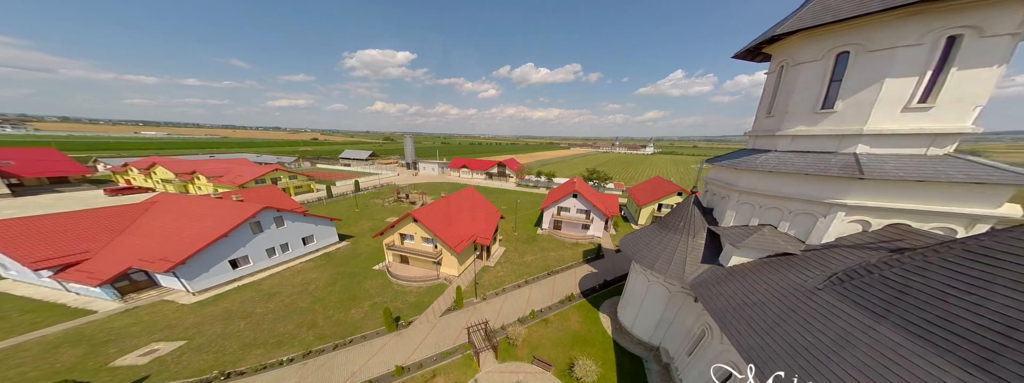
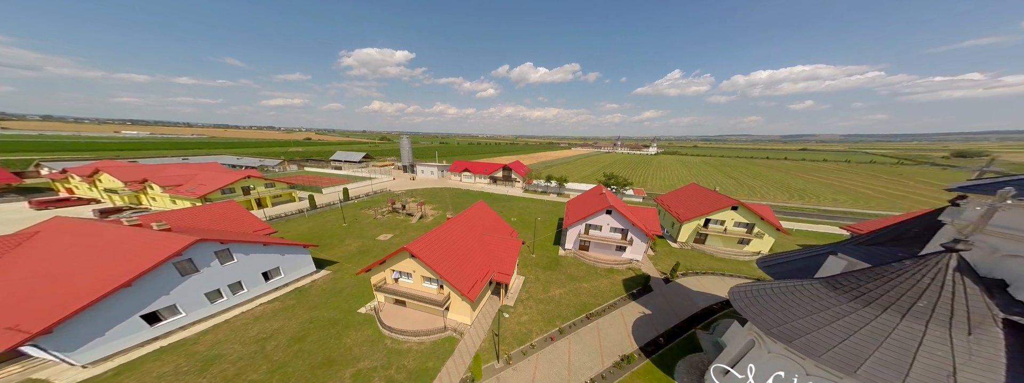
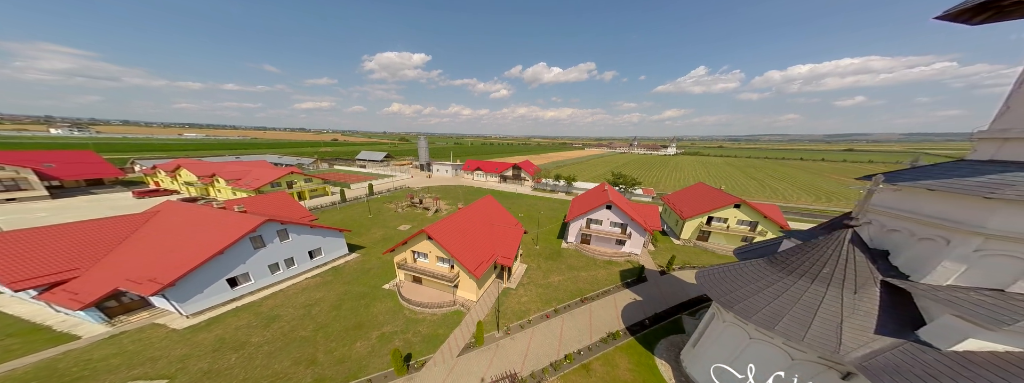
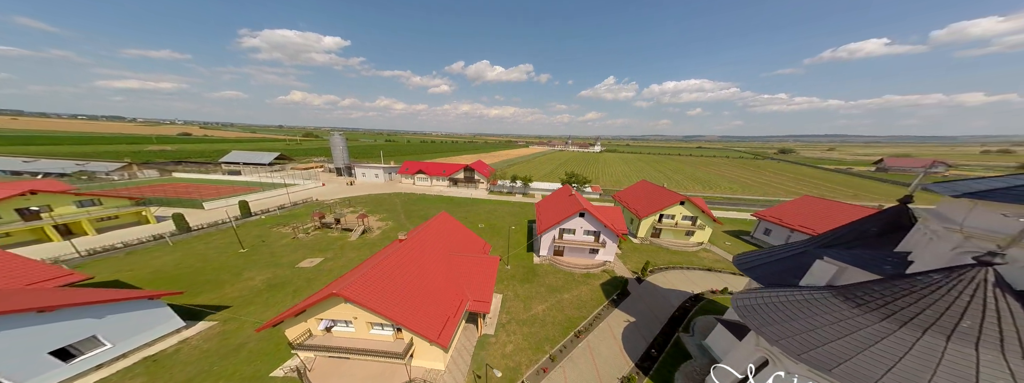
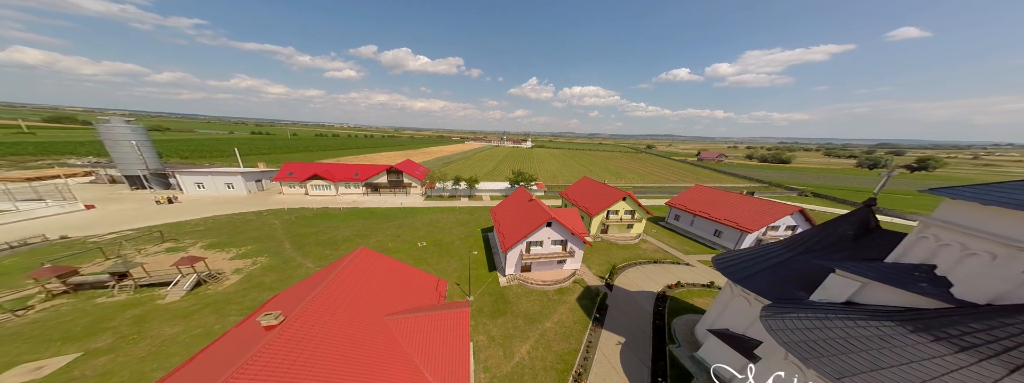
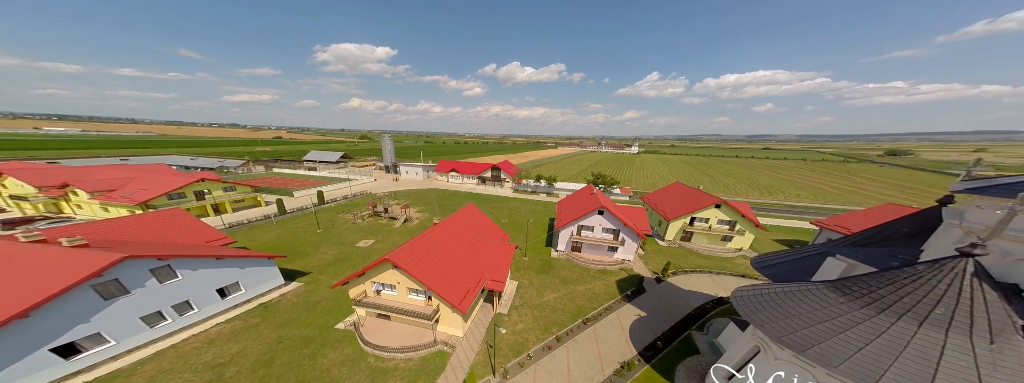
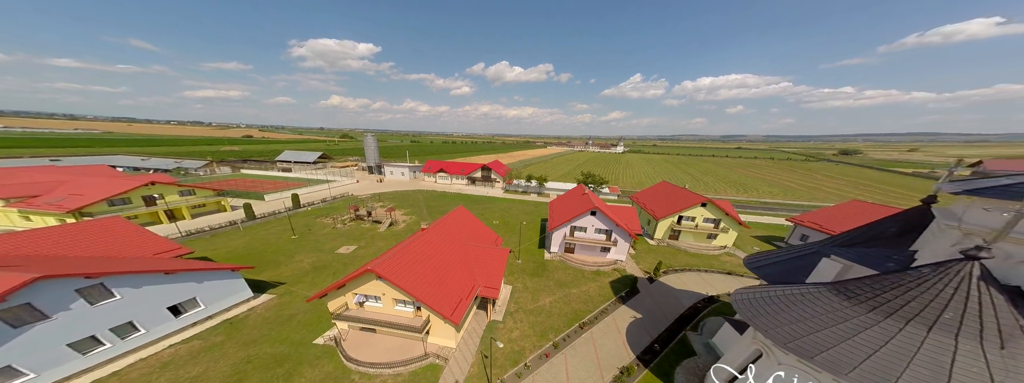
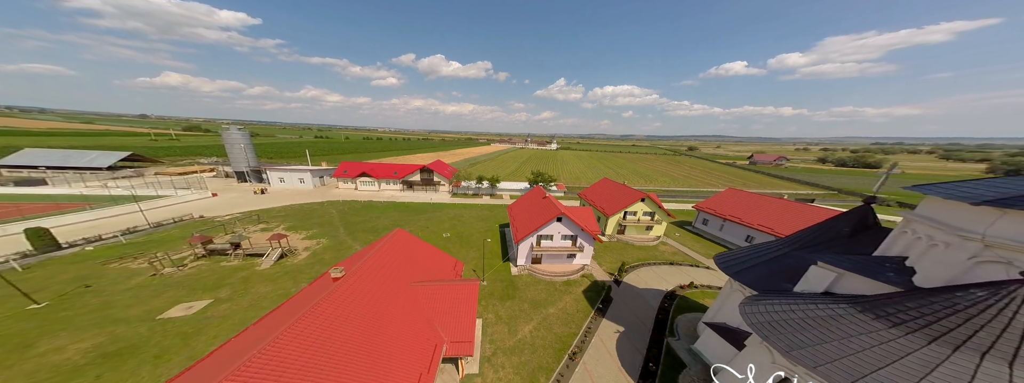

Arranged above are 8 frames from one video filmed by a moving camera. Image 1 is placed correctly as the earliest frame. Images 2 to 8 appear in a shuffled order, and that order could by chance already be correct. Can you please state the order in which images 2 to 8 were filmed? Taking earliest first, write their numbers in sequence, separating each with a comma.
3, 2, 6, 7, 4, 8, 5
